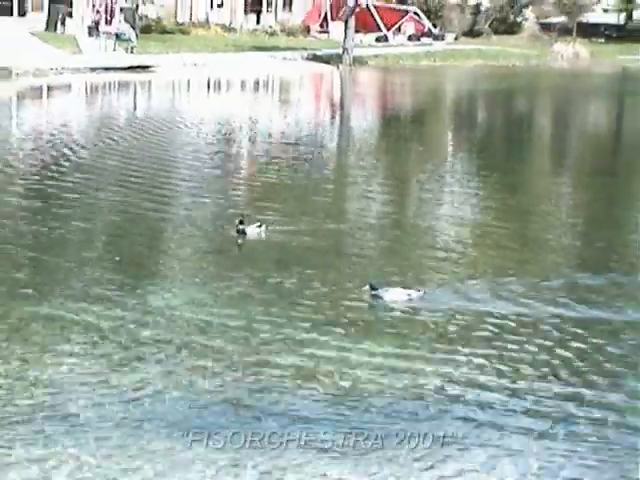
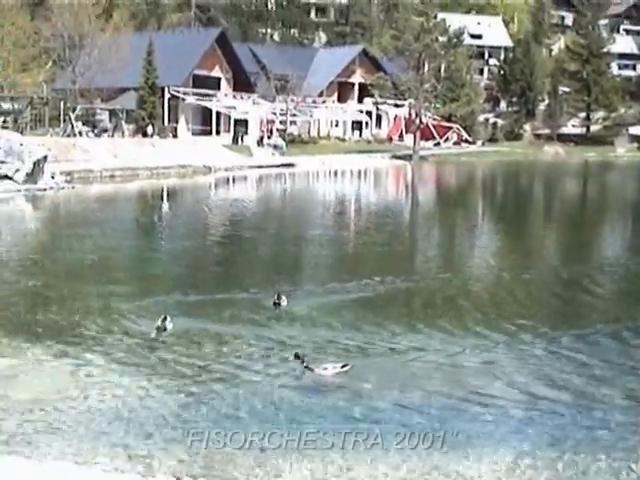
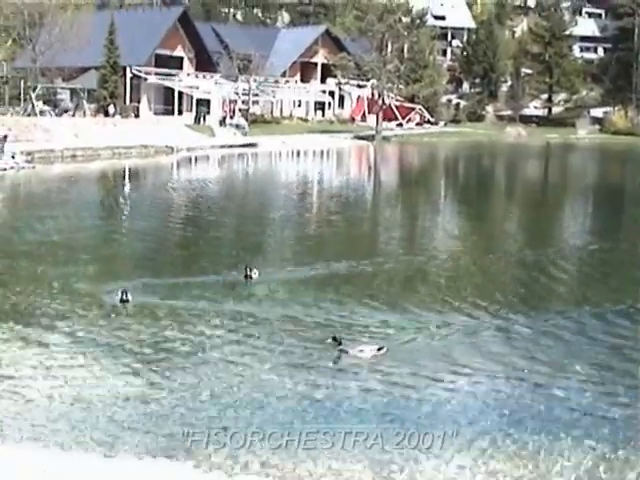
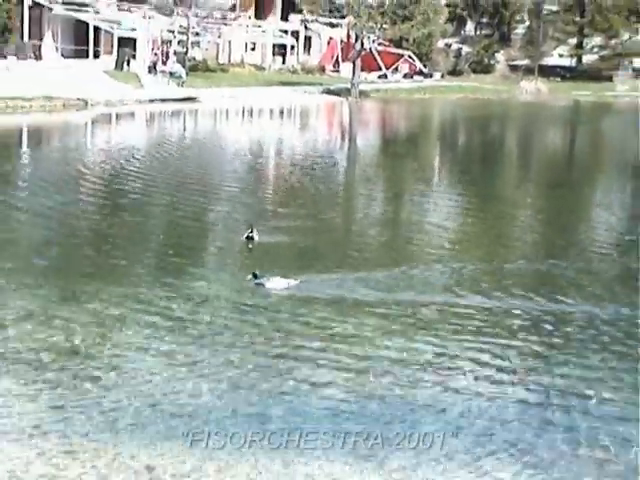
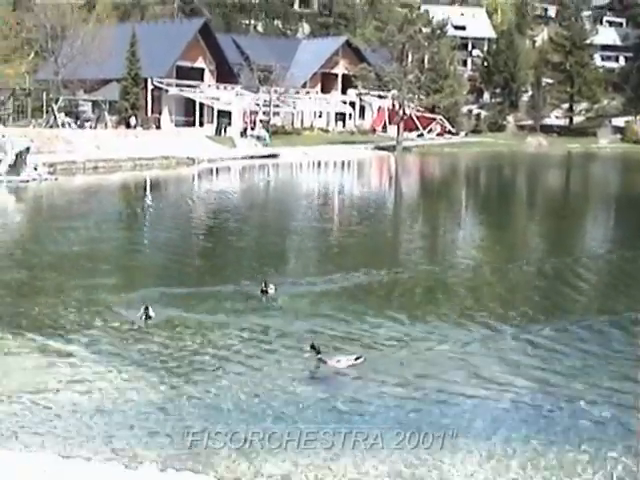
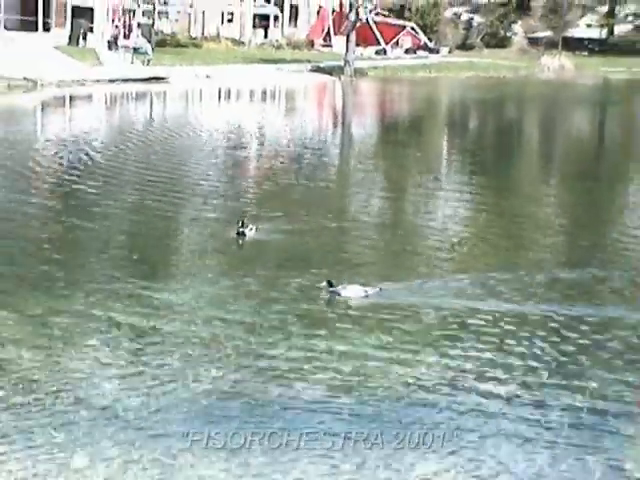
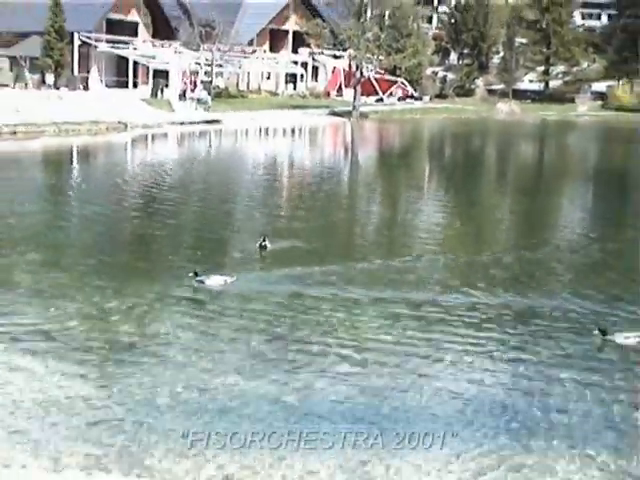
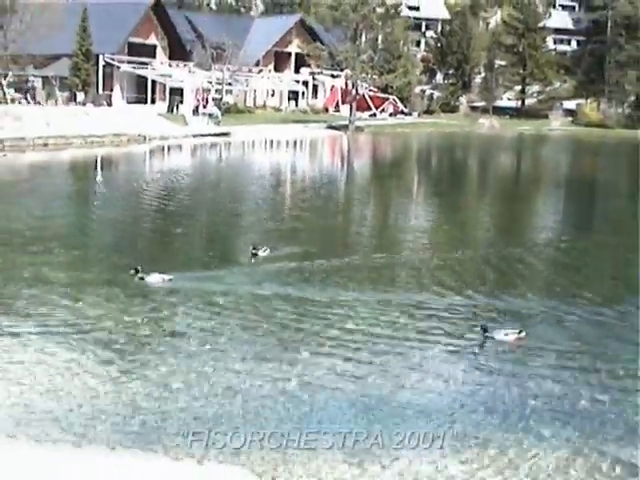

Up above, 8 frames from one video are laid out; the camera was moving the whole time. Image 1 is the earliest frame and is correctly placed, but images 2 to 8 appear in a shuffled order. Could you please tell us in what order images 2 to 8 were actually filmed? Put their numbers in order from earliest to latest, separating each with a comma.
6, 4, 7, 8, 3, 5, 2
